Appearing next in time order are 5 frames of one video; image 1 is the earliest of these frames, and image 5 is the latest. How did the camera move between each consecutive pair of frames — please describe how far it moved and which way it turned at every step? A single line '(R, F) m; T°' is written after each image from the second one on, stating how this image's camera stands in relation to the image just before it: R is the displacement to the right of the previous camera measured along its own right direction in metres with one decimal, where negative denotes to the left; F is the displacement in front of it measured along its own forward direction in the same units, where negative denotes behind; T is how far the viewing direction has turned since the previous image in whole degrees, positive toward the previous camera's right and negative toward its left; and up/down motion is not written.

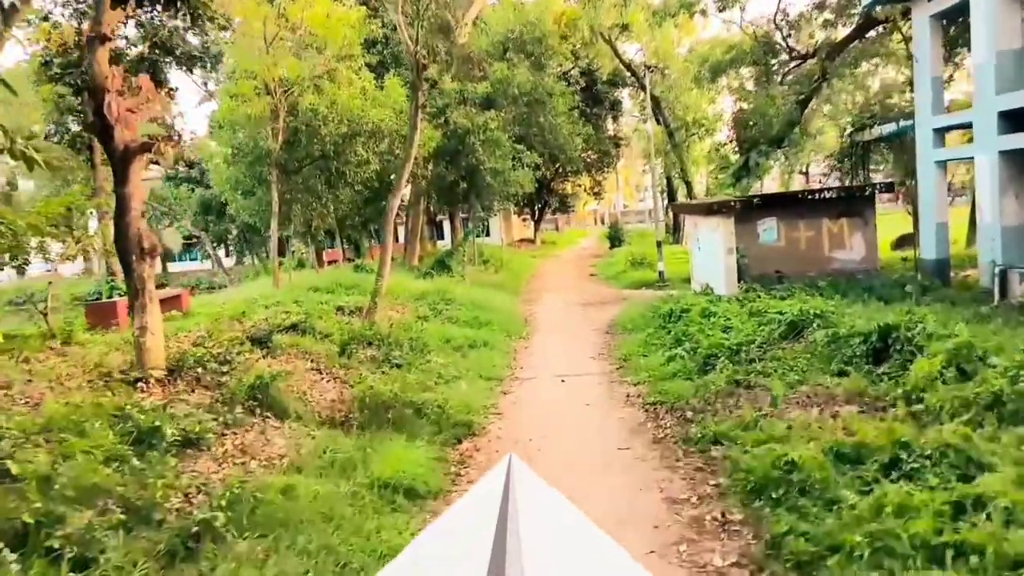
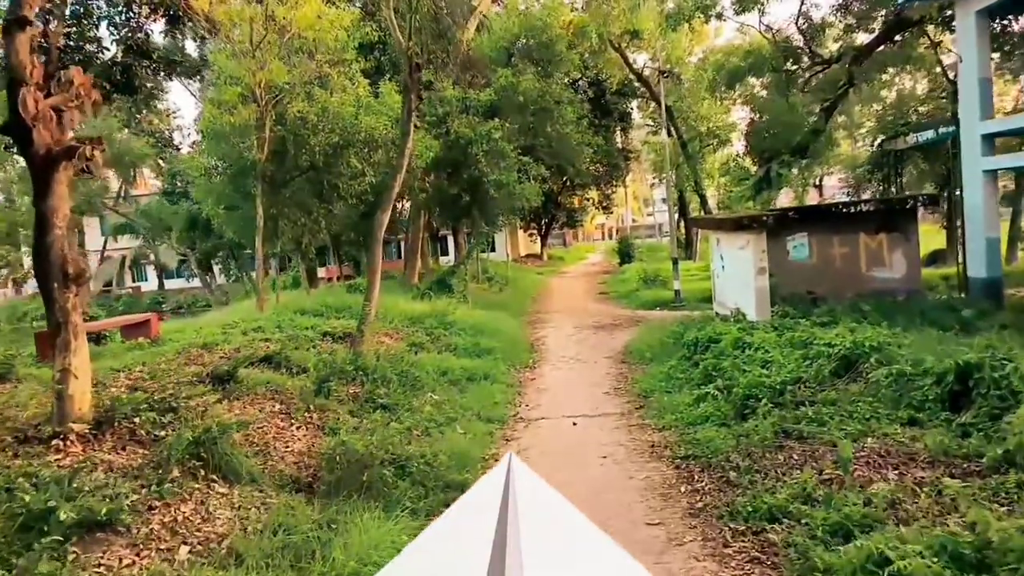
(0.0, +1.4) m; 0°
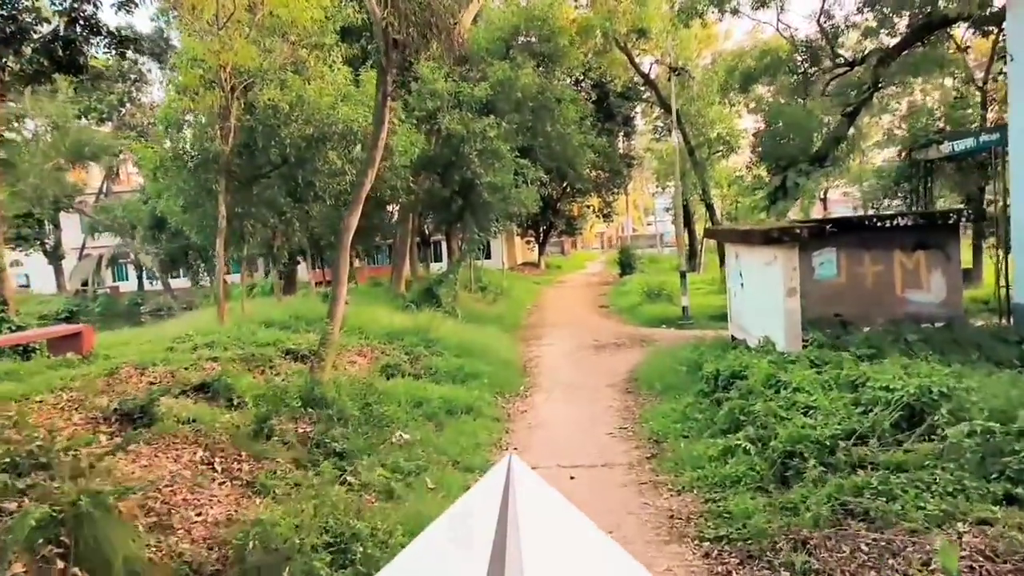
(+0.1, +1.7) m; 0°
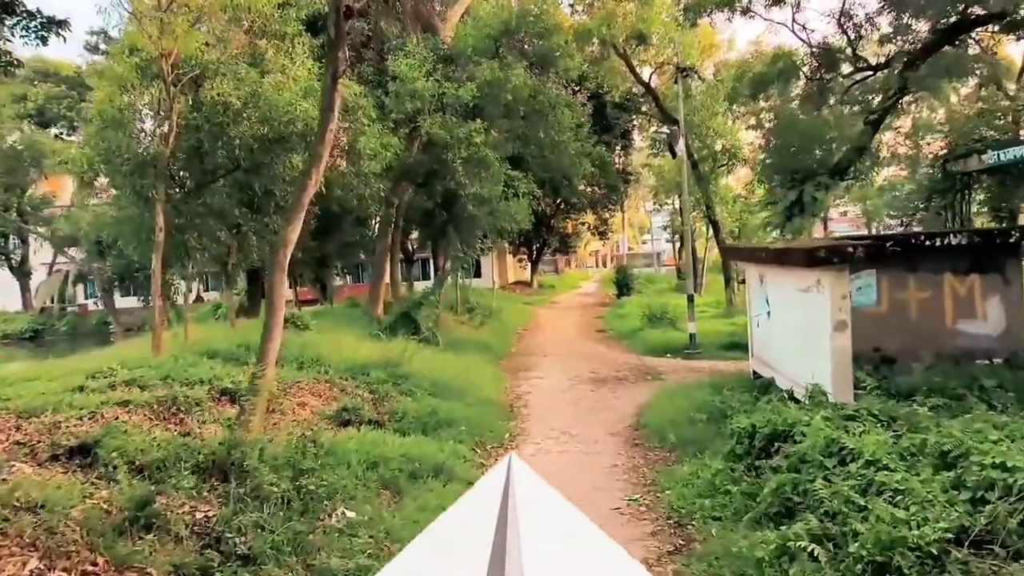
(+0.1, +2.0) m; 0°
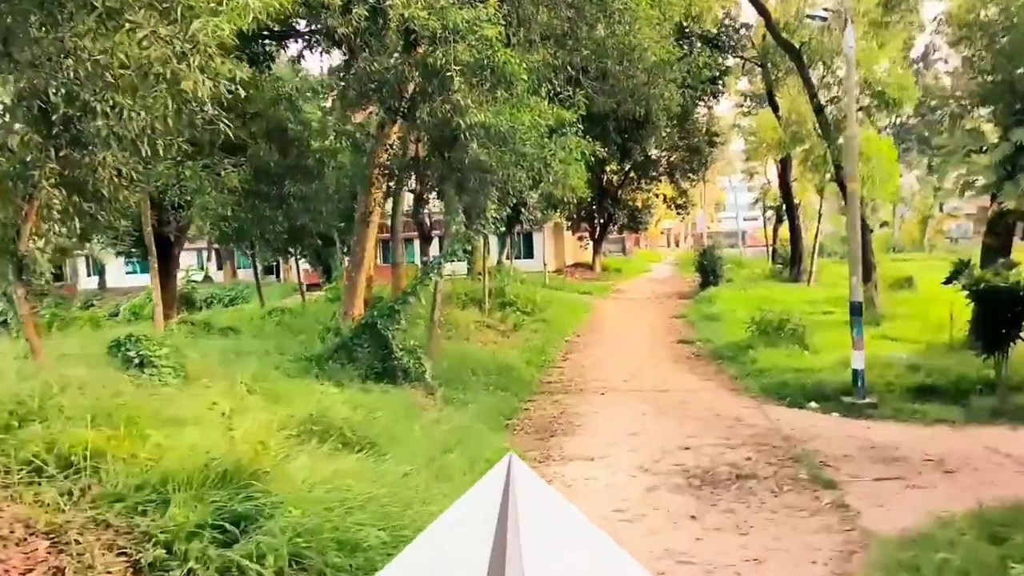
(+0.4, +6.8) m; -4°
